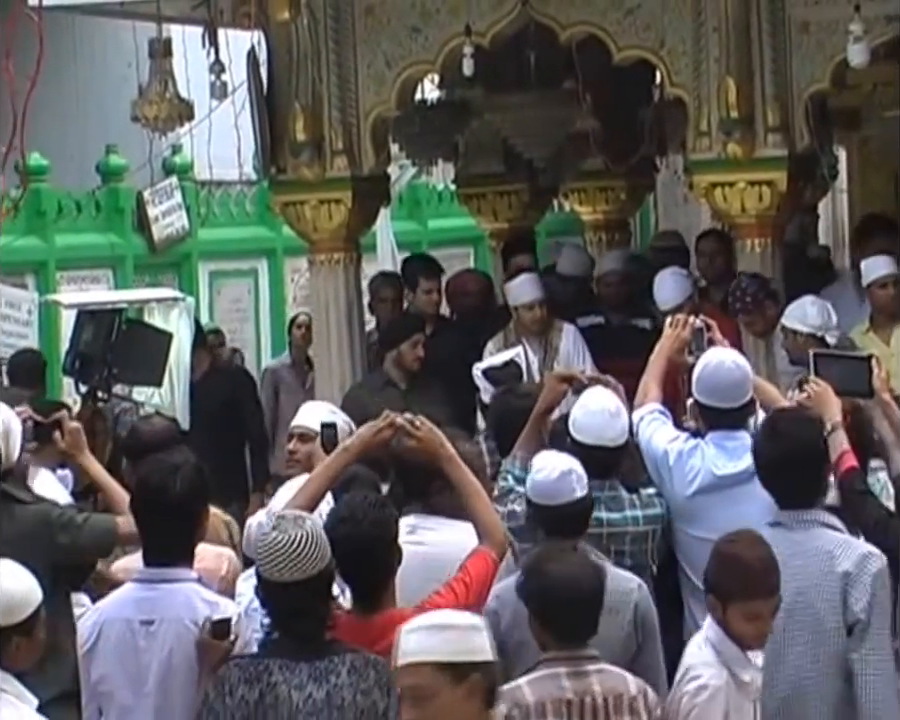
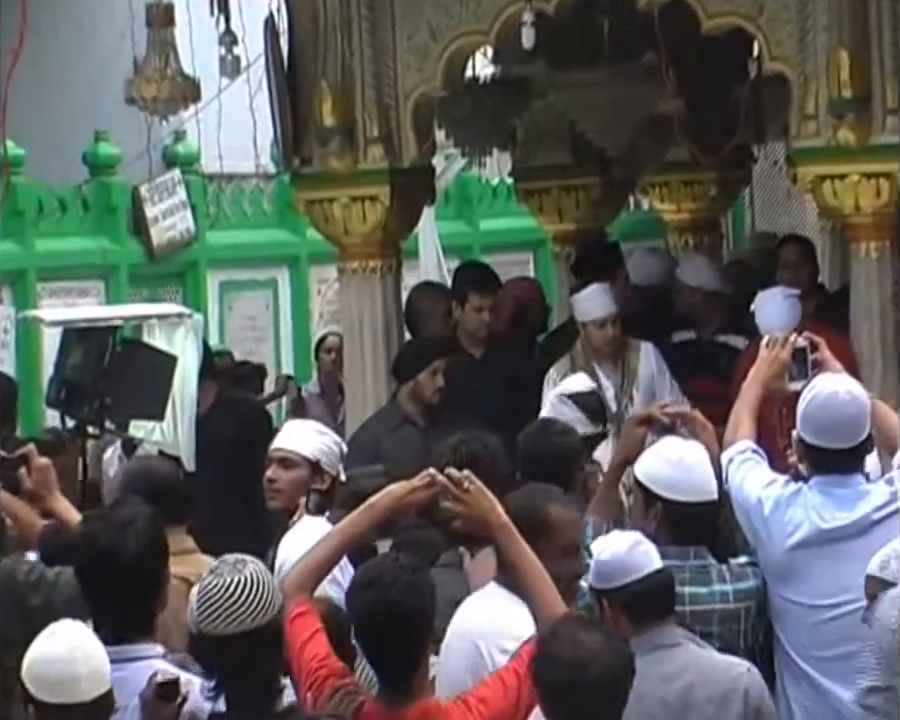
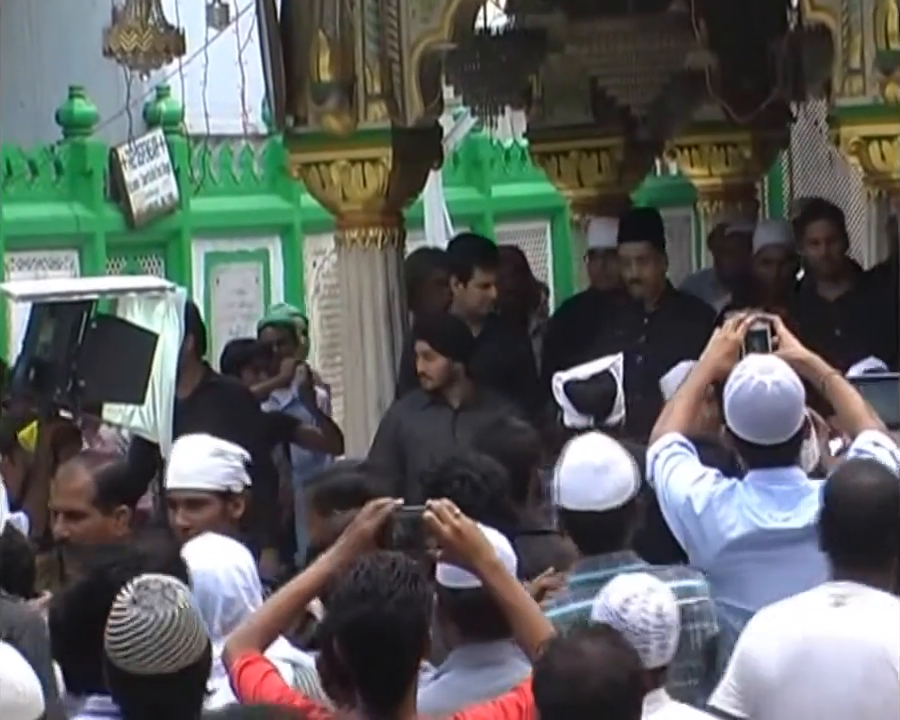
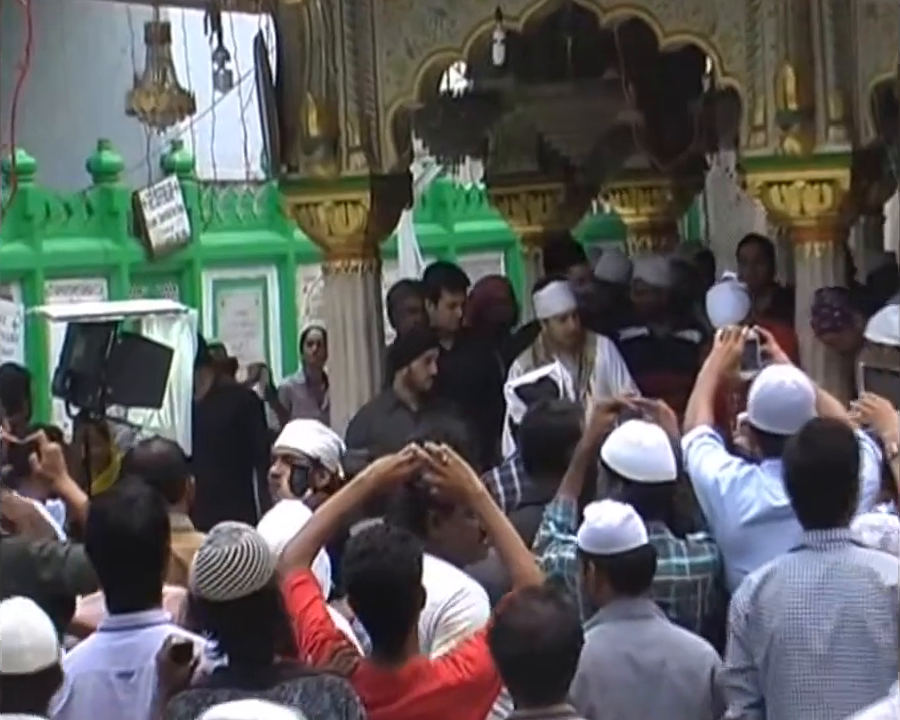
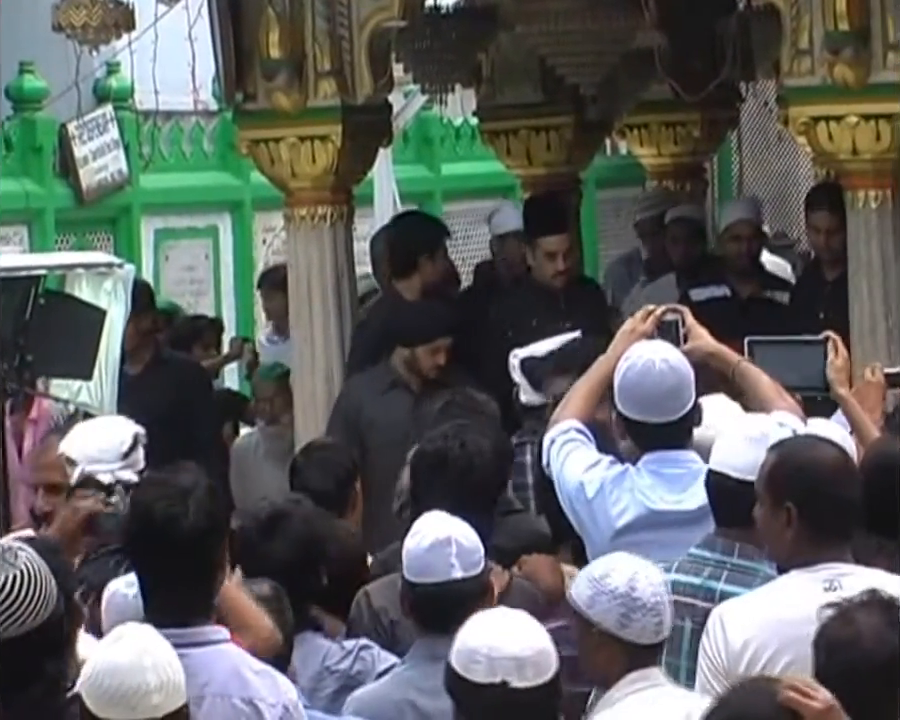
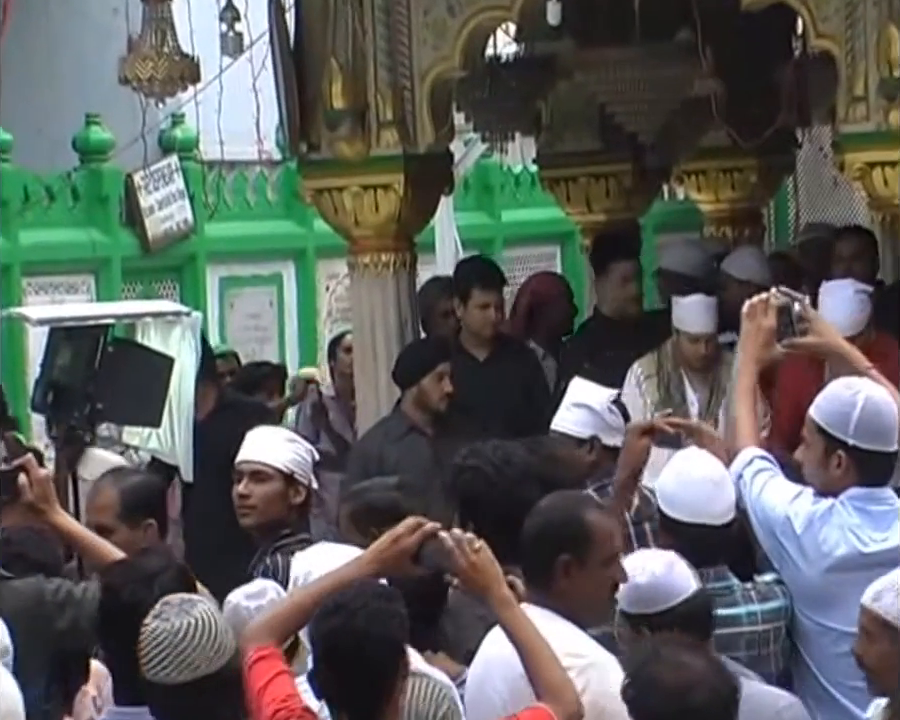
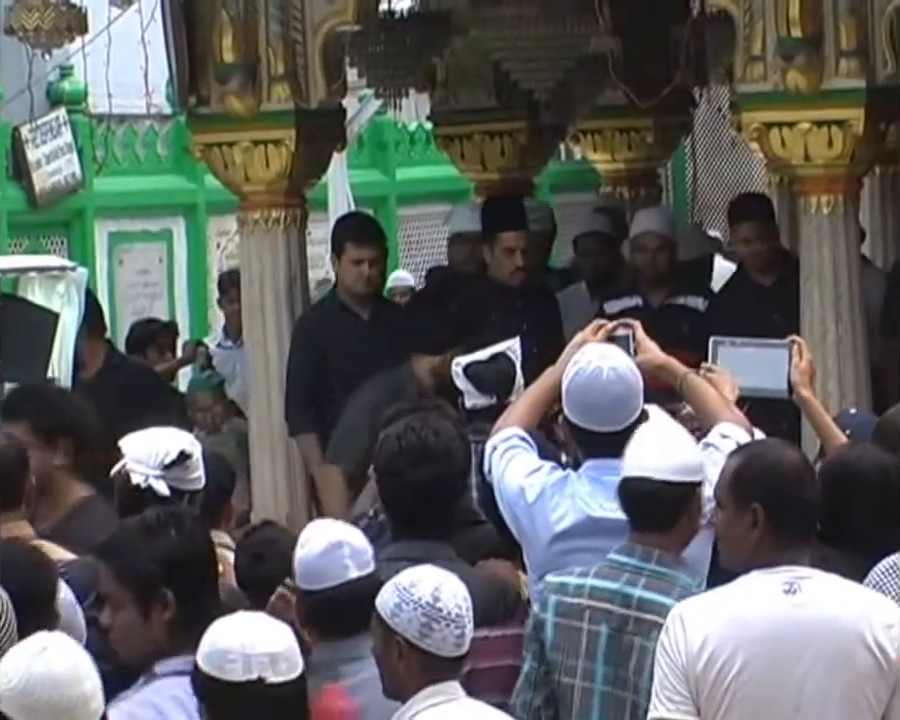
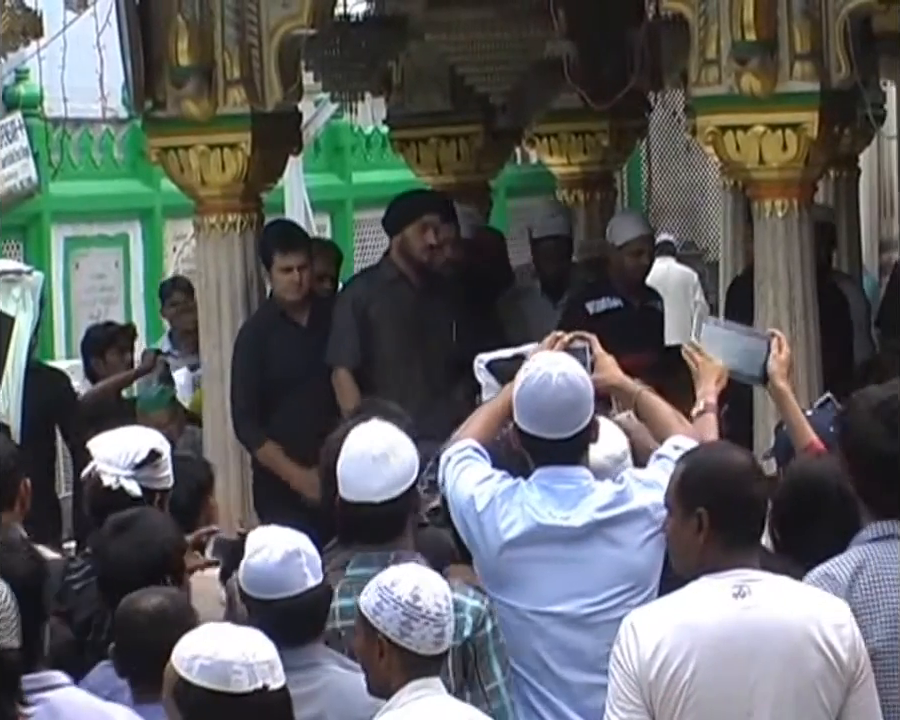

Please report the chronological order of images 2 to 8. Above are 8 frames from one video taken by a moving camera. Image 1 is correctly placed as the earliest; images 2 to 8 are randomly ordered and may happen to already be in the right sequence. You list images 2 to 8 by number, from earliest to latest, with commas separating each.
4, 2, 6, 3, 5, 7, 8
